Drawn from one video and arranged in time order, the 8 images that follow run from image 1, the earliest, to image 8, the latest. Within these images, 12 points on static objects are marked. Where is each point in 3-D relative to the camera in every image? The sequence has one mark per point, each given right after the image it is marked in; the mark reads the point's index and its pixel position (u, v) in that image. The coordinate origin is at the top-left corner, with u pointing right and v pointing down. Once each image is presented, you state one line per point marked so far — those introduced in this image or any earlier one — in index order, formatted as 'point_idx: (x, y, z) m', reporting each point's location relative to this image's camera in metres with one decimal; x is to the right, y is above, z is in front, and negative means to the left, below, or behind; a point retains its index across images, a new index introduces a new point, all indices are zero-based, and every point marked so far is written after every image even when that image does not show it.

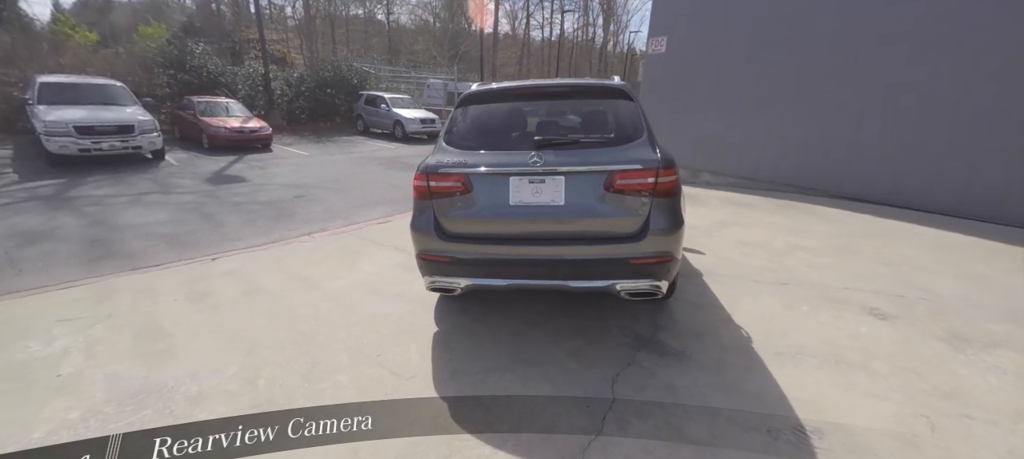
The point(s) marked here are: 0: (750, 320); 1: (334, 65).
0: (+1.7, -0.7, +3.3) m
1: (-7.7, +6.1, +16.5) m
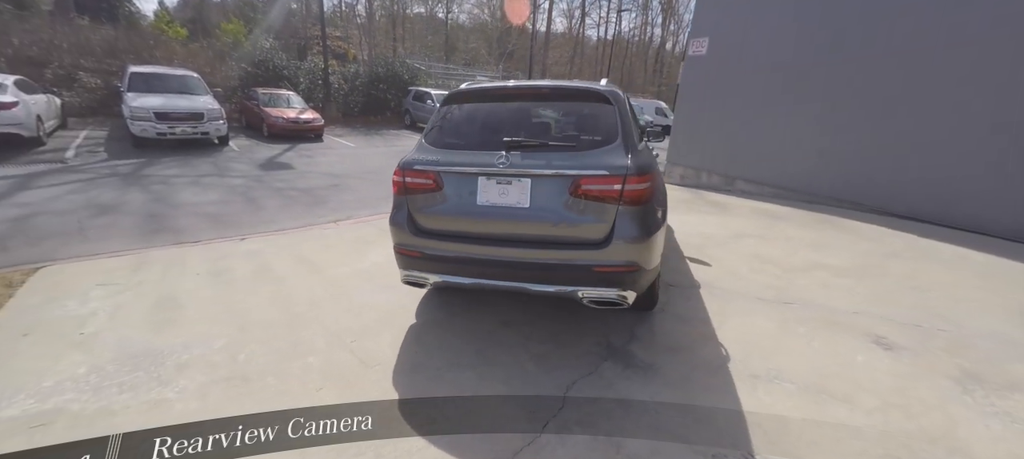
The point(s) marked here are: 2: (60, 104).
0: (+1.6, -0.8, +3.1) m
1: (-5.6, +6.6, +17.3) m
2: (-8.7, +2.4, +8.3) m
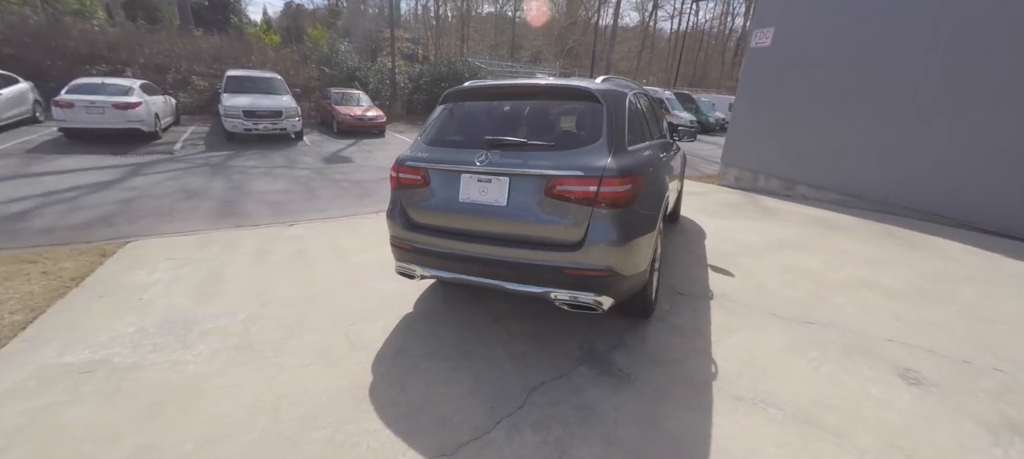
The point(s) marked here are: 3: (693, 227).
0: (+1.4, -0.8, +2.9) m
1: (-2.8, +6.9, +18.1) m
2: (-7.6, +2.8, +9.7) m
3: (+2.1, 0.0, +5.2) m
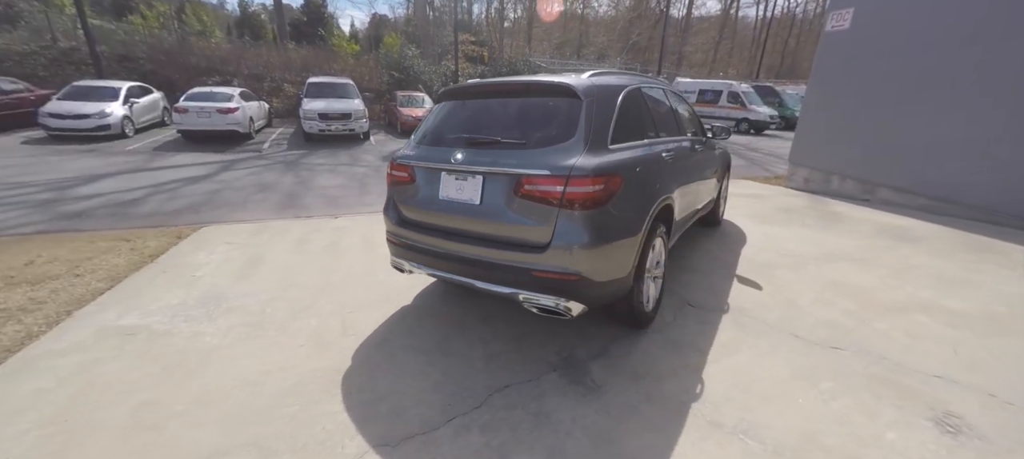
0: (+1.3, -0.9, +2.6) m
1: (+0.2, +7.0, +18.3) m
2: (-6.2, +3.1, +11.0) m
3: (+2.4, 0.0, +4.7) m
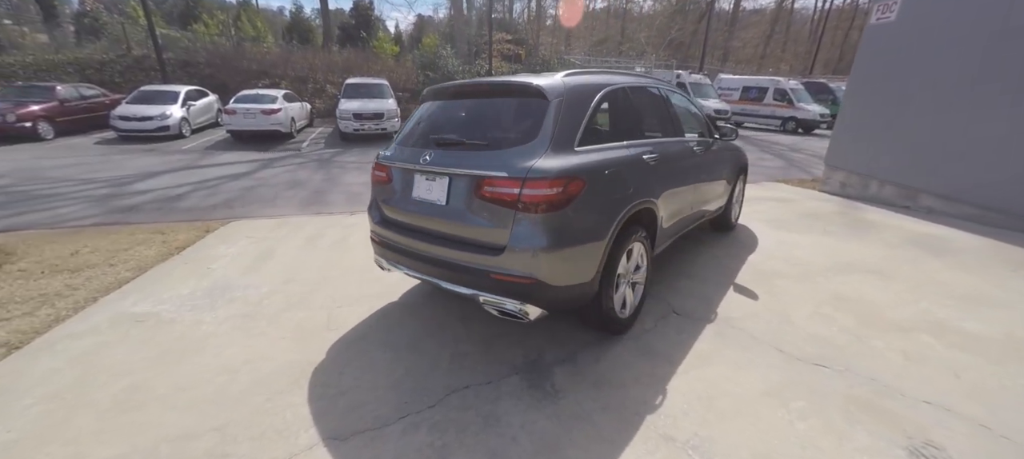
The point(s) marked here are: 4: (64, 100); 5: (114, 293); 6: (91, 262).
0: (+1.0, -0.9, +2.5) m
1: (+1.8, +7.1, +18.1) m
2: (-5.4, +3.2, +11.6) m
3: (+2.4, -0.1, +4.4) m
4: (-10.4, +3.0, +10.1) m
5: (-3.4, -0.5, +3.7) m
6: (-4.1, -0.3, +4.3) m
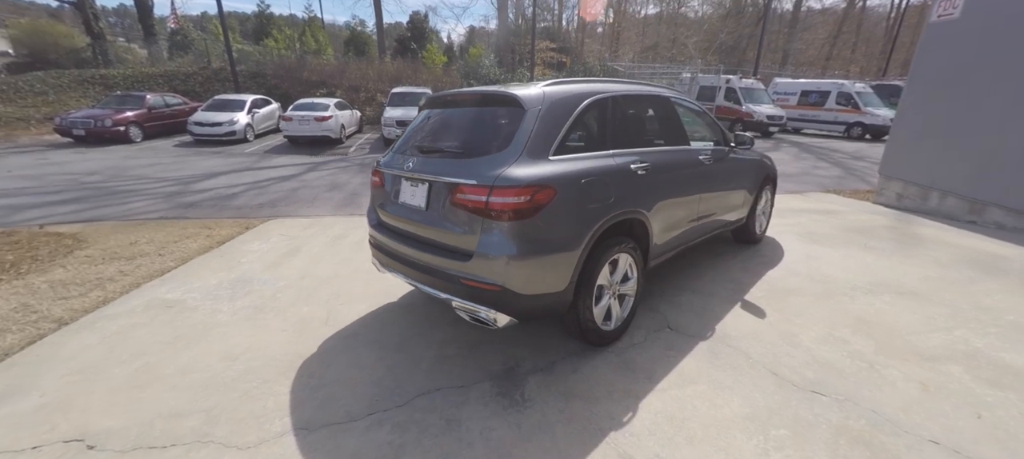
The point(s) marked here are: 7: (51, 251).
0: (+0.8, -1.0, +2.3) m
1: (+3.8, +6.7, +17.9) m
2: (-4.3, +3.2, +12.3) m
3: (+2.4, -0.2, +4.1) m
4: (-9.5, +3.2, +11.4) m
5: (-3.4, -0.5, +4.2) m
6: (-4.1, -0.2, +4.8) m
7: (-5.0, -0.2, +4.7) m
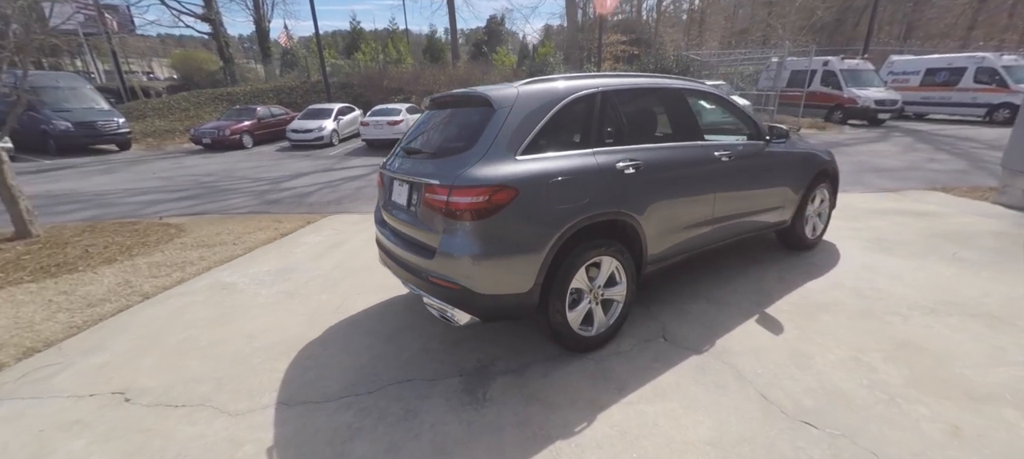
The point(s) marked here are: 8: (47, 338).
0: (+0.5, -1.0, +2.1) m
1: (+6.9, +6.6, +16.7) m
2: (-2.3, +3.3, +12.9) m
3: (+2.5, -0.3, +3.6) m
4: (-7.6, +3.4, +13.1) m
5: (-3.2, -0.4, +4.8) m
6: (-3.7, -0.1, +5.6) m
7: (-4.7, -0.1, +5.7) m
8: (-3.8, -0.9, +3.5) m
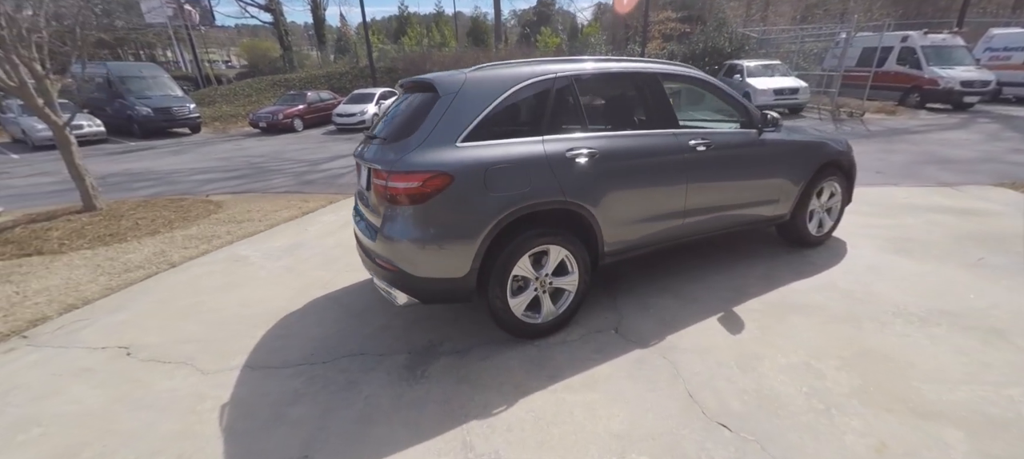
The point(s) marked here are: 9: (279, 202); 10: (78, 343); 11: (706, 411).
0: (+0.1, -0.9, +2.1) m
1: (+8.5, +6.9, +15.5) m
2: (-1.1, +3.8, +13.0) m
3: (+2.3, -0.2, +3.3) m
4: (-6.3, +4.0, +13.9) m
5: (-3.2, -0.1, +5.2) m
6: (-3.6, +0.2, +6.0) m
7: (-4.5, +0.2, +6.3) m
8: (-4.0, -0.6, +4.0) m
9: (-3.7, +0.4, +6.8) m
10: (-3.3, -0.9, +3.3) m
11: (+0.9, -0.8, +1.9) m
